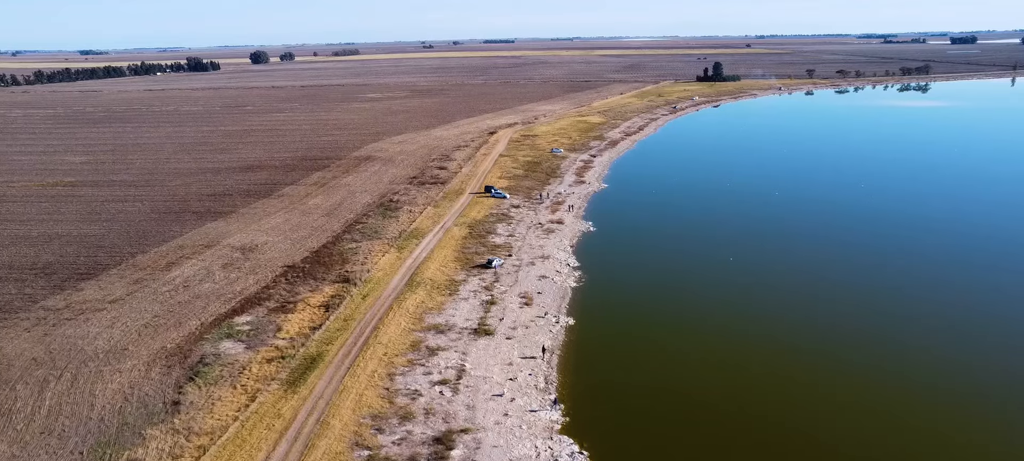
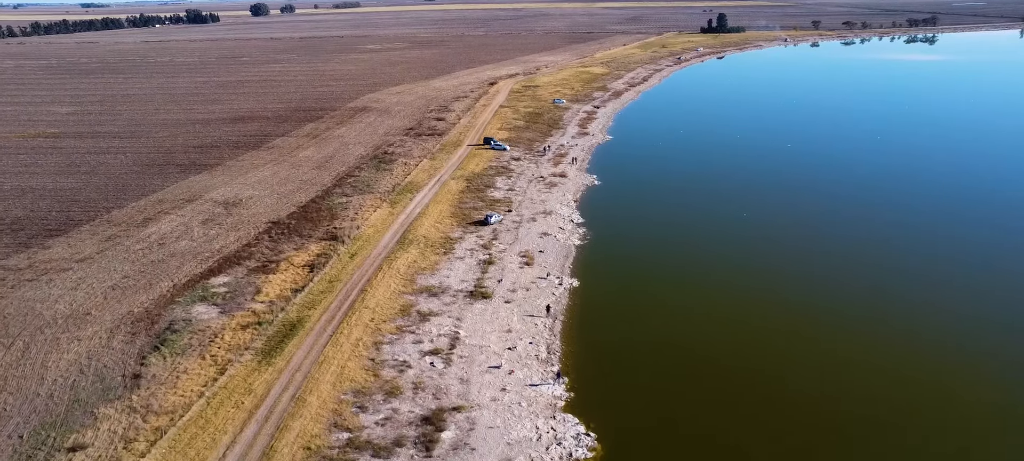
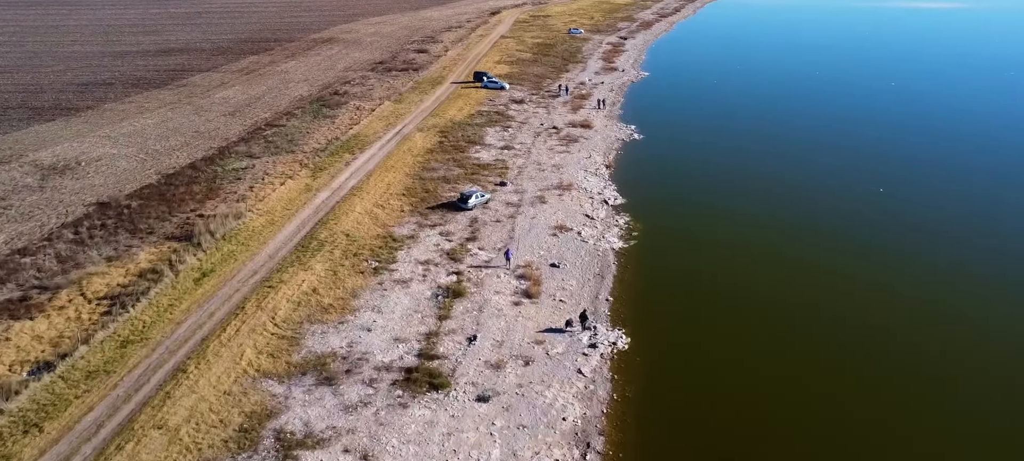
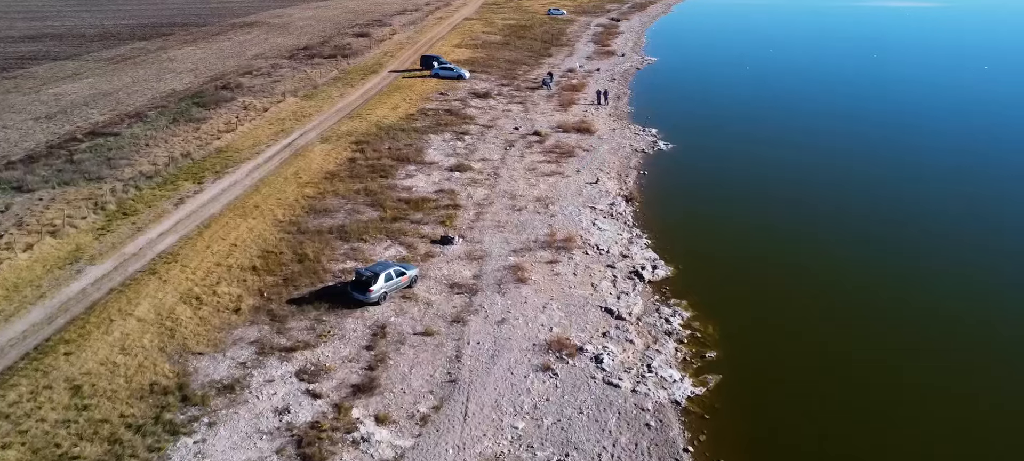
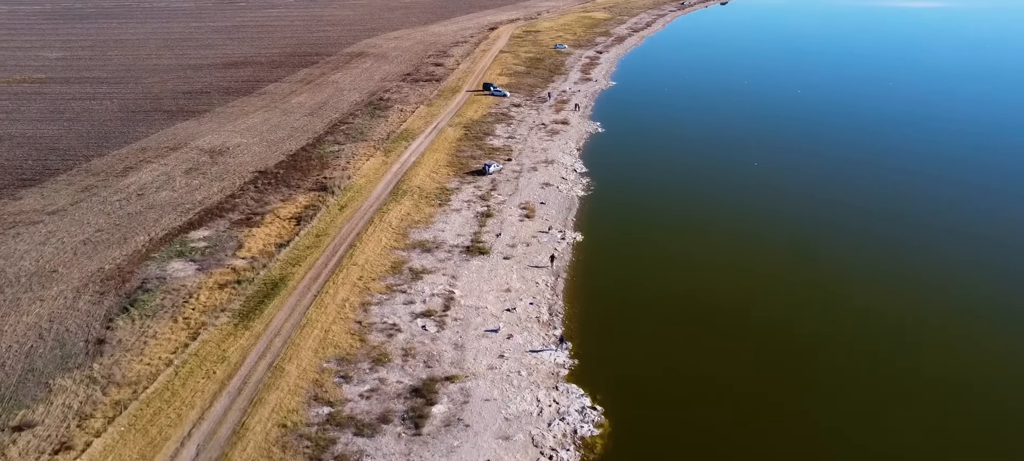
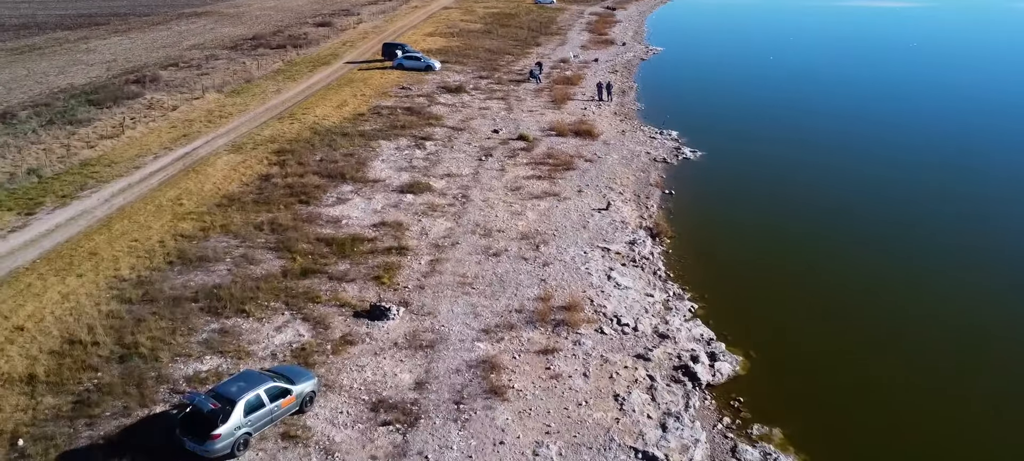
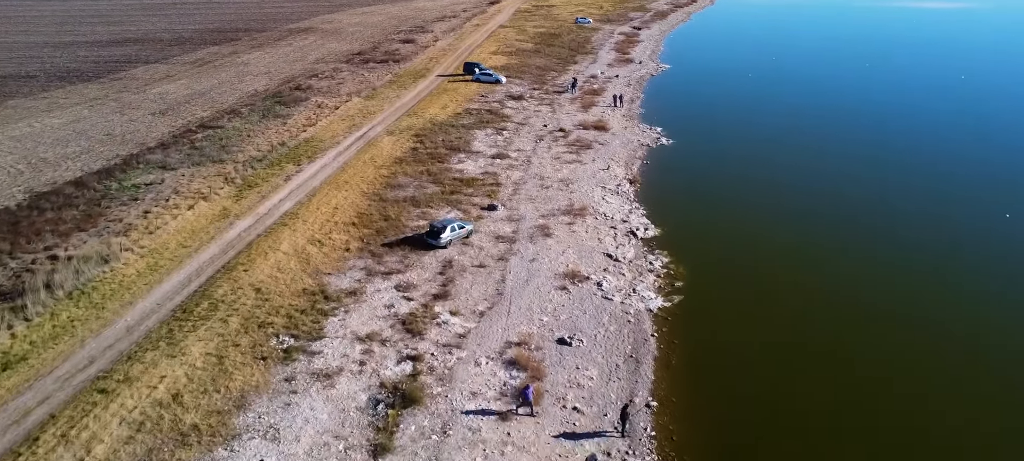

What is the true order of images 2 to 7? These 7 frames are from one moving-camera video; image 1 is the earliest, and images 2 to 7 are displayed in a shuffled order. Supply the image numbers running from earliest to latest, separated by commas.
2, 5, 3, 7, 4, 6
